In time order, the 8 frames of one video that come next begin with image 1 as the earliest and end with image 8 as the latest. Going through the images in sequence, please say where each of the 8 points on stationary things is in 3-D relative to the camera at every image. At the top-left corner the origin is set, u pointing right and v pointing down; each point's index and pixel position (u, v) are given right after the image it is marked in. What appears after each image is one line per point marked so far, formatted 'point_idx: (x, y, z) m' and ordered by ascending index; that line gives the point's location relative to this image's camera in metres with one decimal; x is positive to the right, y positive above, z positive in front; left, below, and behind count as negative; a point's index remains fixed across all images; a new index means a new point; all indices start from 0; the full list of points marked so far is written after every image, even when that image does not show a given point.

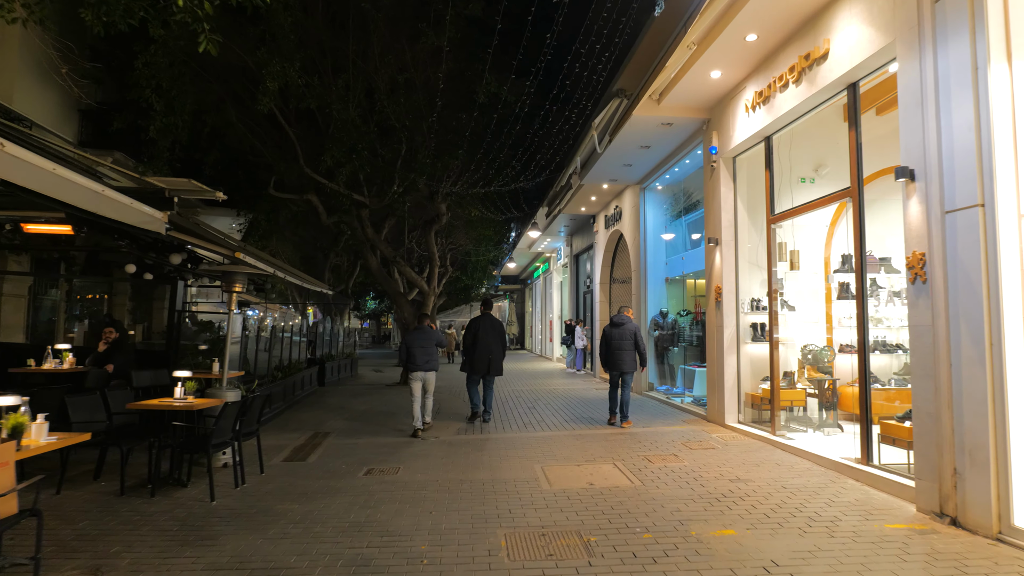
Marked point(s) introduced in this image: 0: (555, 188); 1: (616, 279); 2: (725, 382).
0: (+1.1, +2.5, +15.9) m
1: (+2.6, +0.2, +15.5) m
2: (+2.7, -1.2, +8.0) m
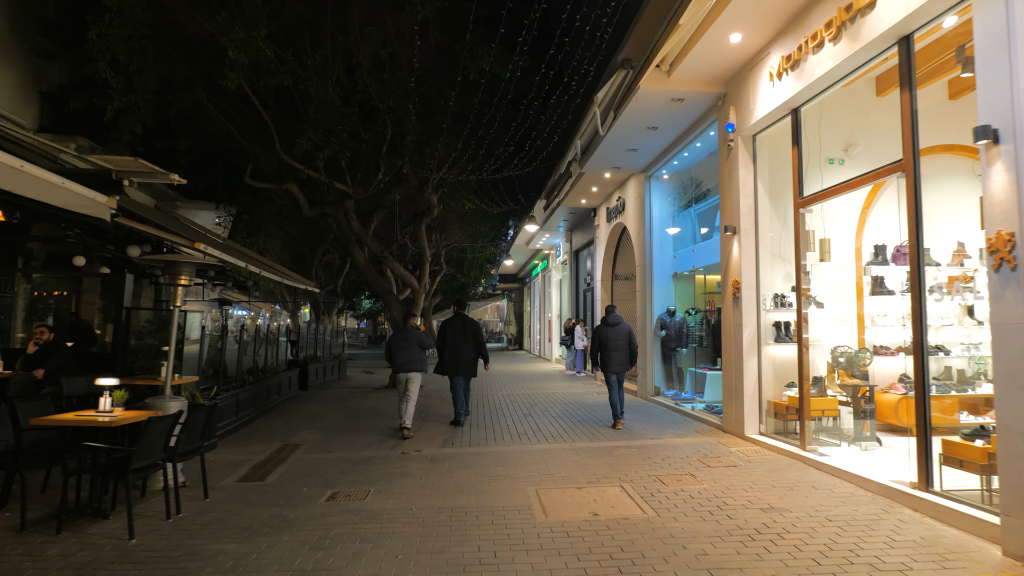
0: (+1.0, +2.6, +15.0) m
1: (+2.5, +0.3, +14.6) m
2: (+2.6, -1.1, +7.1) m
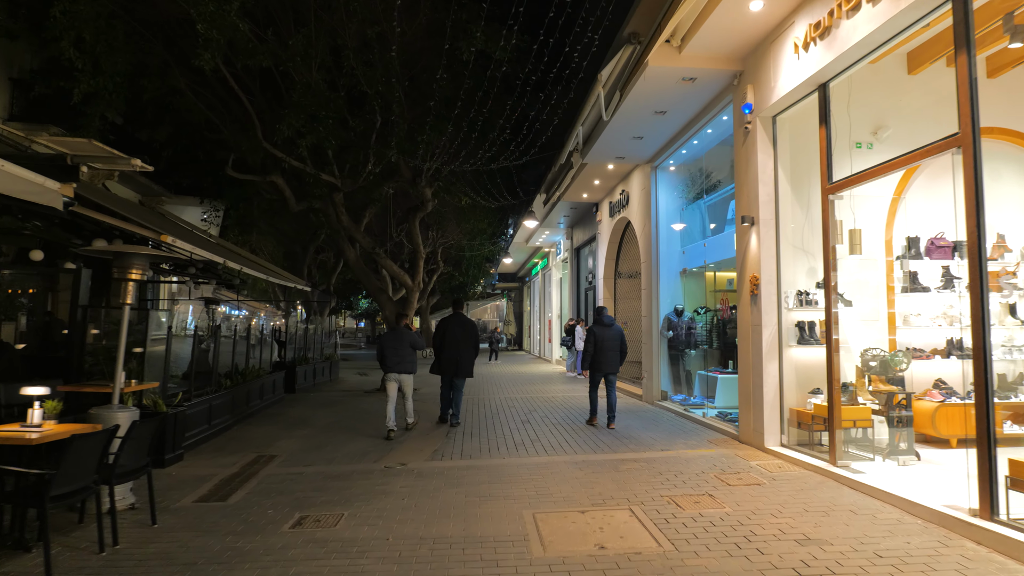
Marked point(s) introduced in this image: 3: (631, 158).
0: (+0.9, +2.6, +14.3) m
1: (+2.4, +0.3, +14.0) m
2: (+2.6, -1.1, +6.4) m
3: (+2.1, +2.3, +11.0) m
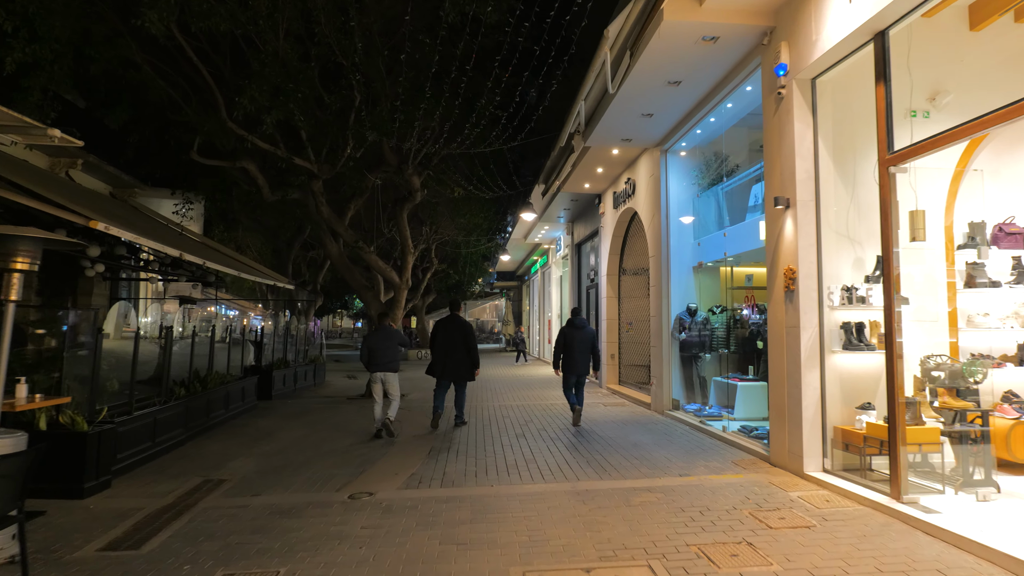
0: (+0.9, +2.7, +13.3) m
1: (+2.4, +0.4, +12.9) m
2: (+2.5, -1.1, +5.4) m
3: (+2.0, +2.3, +10.0) m
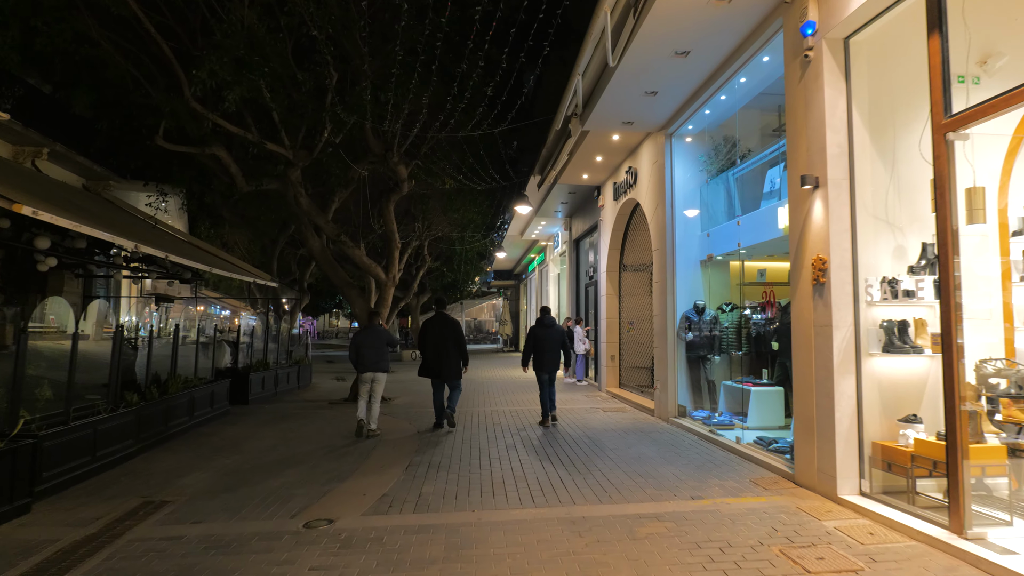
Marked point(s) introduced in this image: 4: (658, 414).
0: (+0.7, +2.7, +12.5) m
1: (+2.2, +0.4, +12.1) m
2: (+2.4, -1.0, +4.6) m
3: (+1.9, +2.4, +9.2) m
4: (+2.1, -1.8, +9.2) m
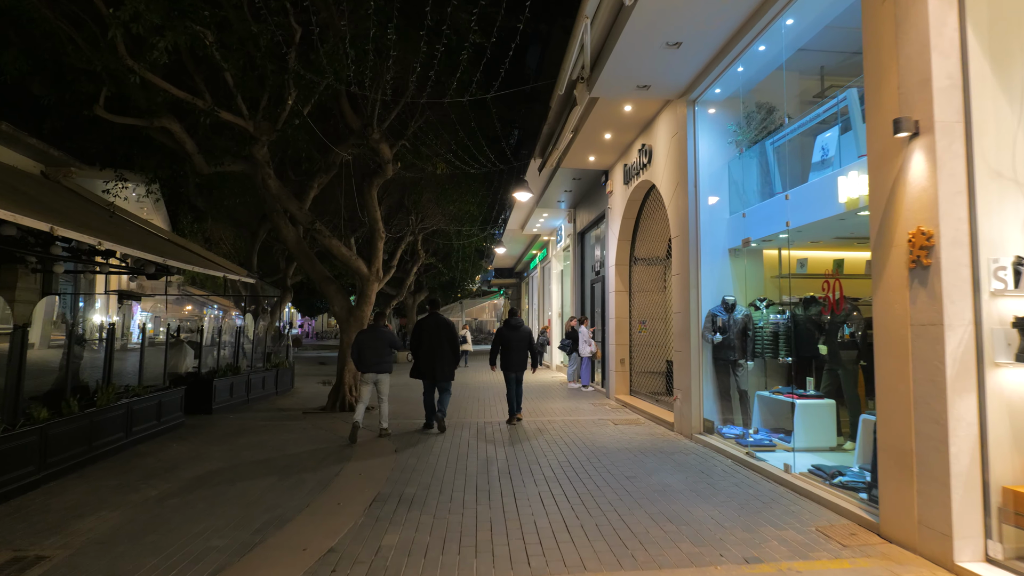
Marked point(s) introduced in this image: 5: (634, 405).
0: (+0.7, +2.8, +11.2) m
1: (+2.2, +0.5, +10.8) m
2: (+2.3, -0.9, +3.3) m
3: (+1.8, +2.5, +7.9) m
4: (+2.1, -1.7, +7.9) m
5: (+1.9, -1.9, +10.1) m
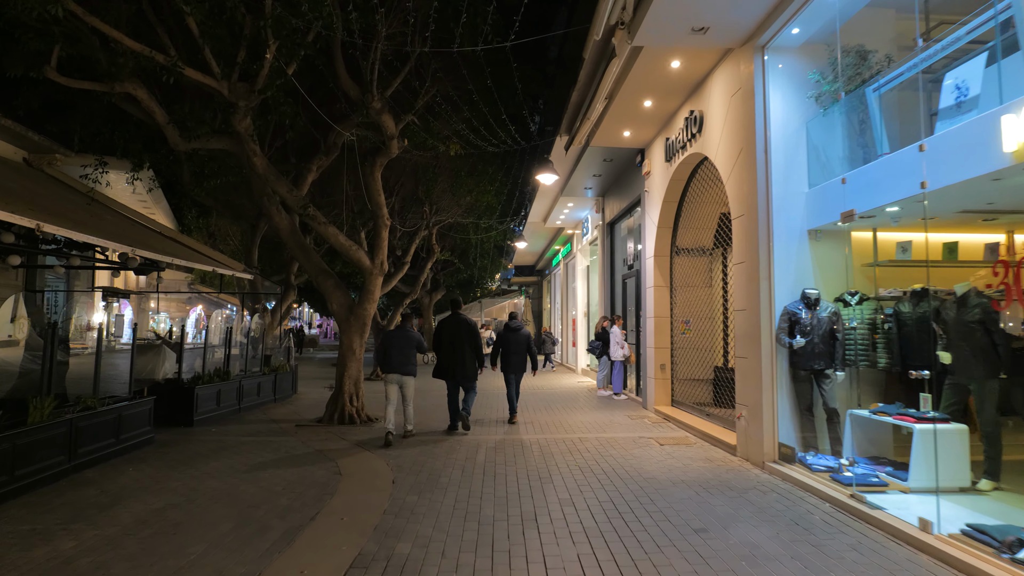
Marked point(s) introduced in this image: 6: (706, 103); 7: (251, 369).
0: (+1.1, +2.9, +9.8) m
1: (+2.6, +0.6, +9.4) m
2: (+2.4, -0.8, +1.9) m
3: (+2.1, +2.5, +6.4) m
4: (+2.3, -1.7, +6.4) m
5: (+2.3, -1.8, +8.6) m
6: (+2.3, +2.2, +7.5) m
7: (-4.9, -1.5, +11.8) m
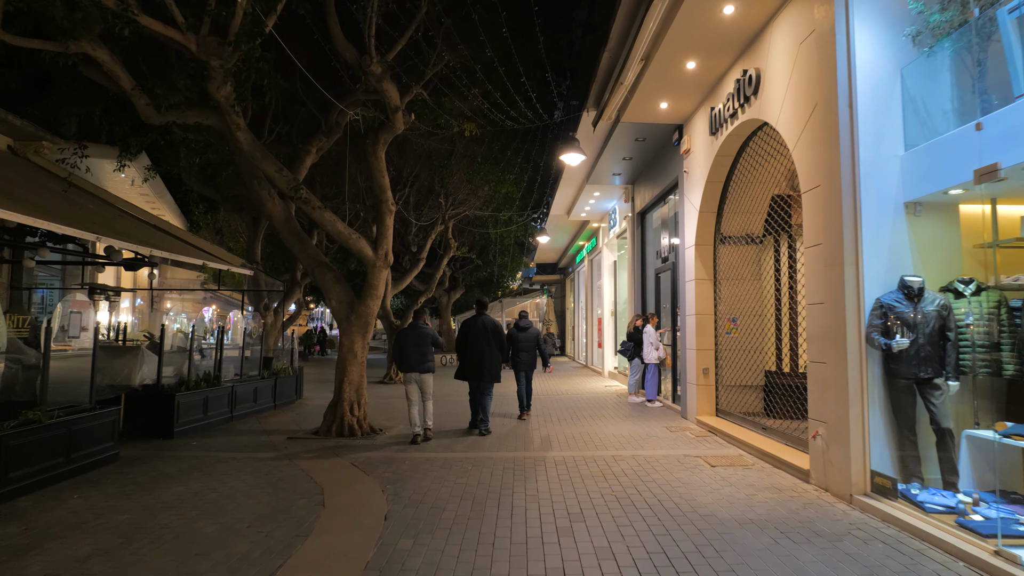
0: (+1.3, +3.0, +8.6) m
1: (+2.8, +0.7, +8.2) m
2: (+2.4, -0.7, +0.6) m
3: (+2.2, +2.6, +5.2) m
4: (+2.5, -1.6, +5.2) m
5: (+2.5, -1.7, +7.4) m
6: (+2.5, +2.3, +6.3) m
7: (-4.6, -1.4, +10.9) m
